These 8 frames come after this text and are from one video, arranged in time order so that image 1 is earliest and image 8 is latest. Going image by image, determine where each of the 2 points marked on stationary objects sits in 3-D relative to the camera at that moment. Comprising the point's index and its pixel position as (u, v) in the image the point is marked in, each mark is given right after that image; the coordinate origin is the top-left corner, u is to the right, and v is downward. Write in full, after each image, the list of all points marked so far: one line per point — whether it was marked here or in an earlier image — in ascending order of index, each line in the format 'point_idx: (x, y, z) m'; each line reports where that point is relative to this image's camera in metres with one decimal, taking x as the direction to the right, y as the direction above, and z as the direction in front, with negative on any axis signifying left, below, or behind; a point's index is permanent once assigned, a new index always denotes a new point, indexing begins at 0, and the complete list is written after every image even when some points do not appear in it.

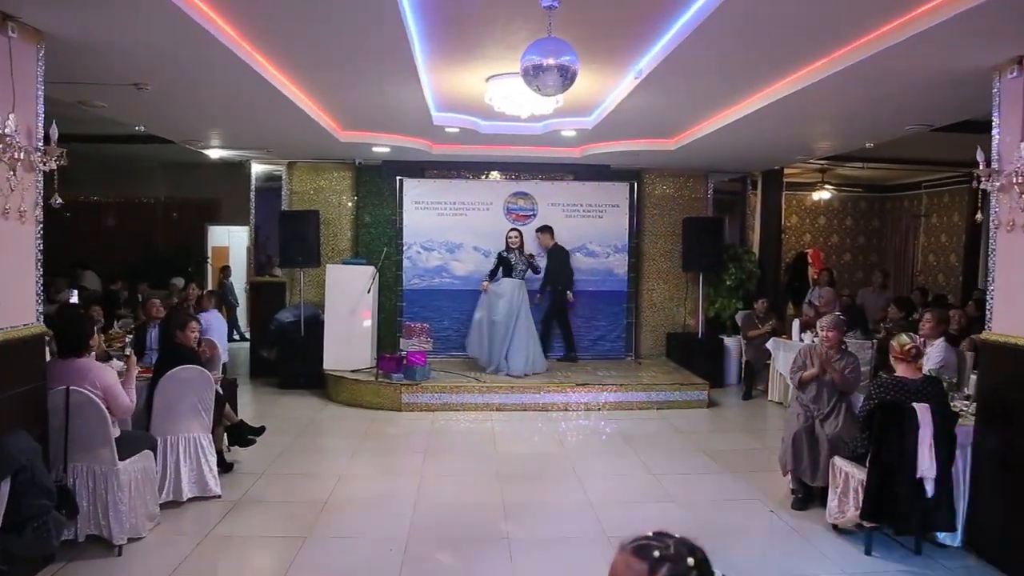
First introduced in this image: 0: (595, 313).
0: (+0.9, -0.3, +8.6) m
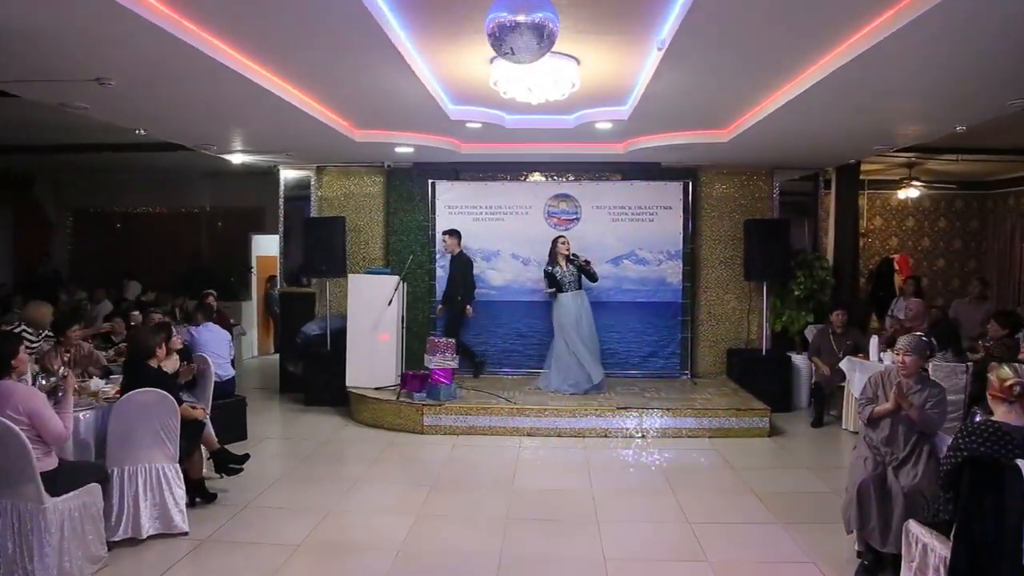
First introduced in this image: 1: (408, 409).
0: (+1.3, -0.4, +7.8) m
1: (-0.9, -1.0, +6.6) m
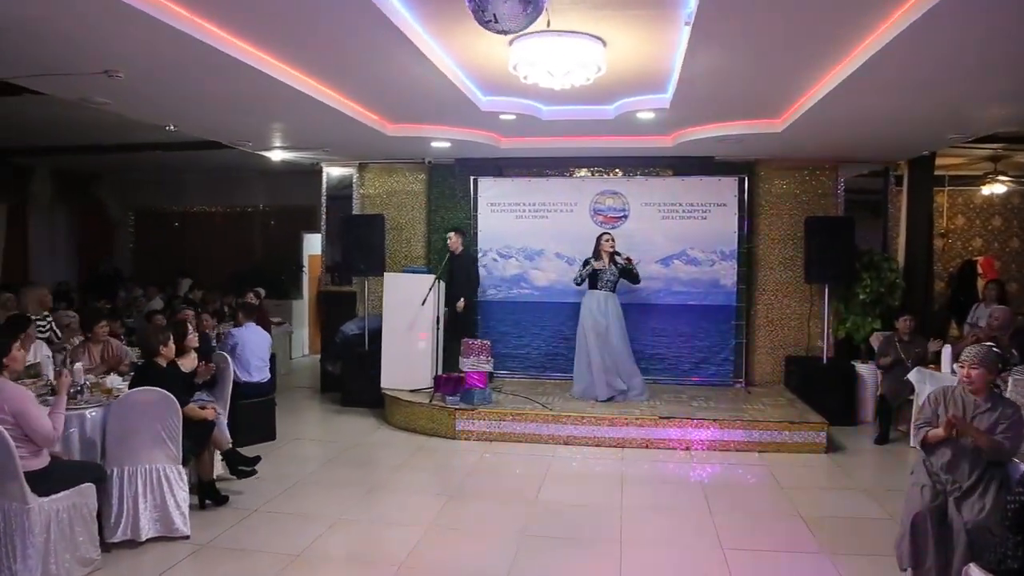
0: (+1.7, -0.4, +7.3) m
1: (-0.6, -1.0, +6.3) m
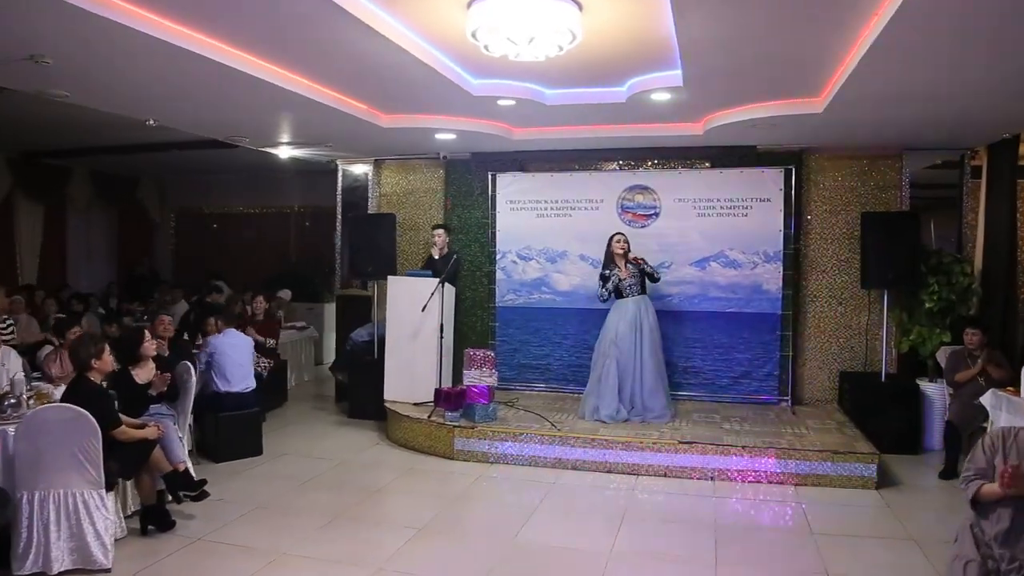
0: (+1.9, -0.4, +6.5) m
1: (-0.5, -1.1, +5.8) m
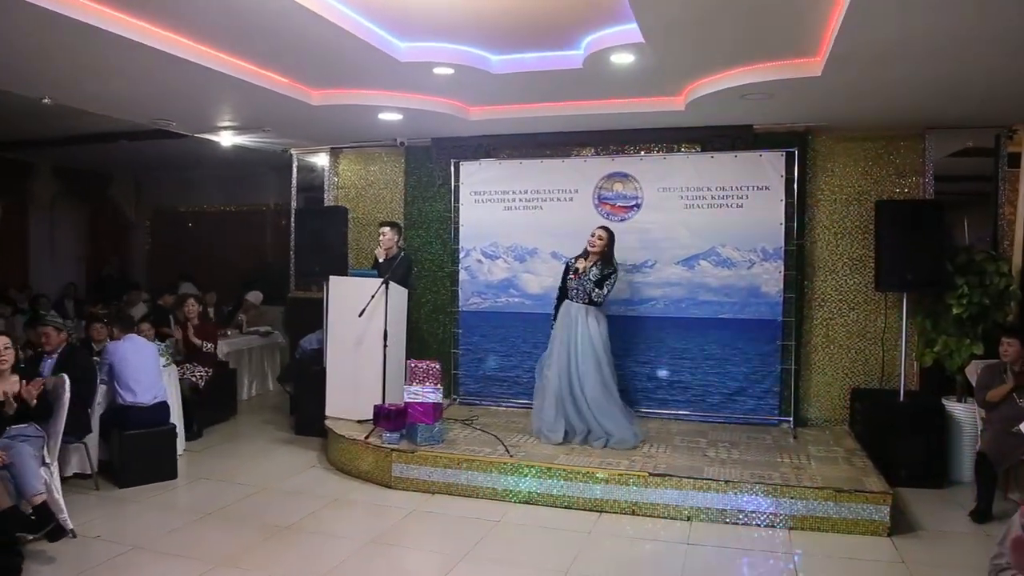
0: (+1.6, -0.5, +5.6) m
1: (-0.9, -1.1, +5.0) m
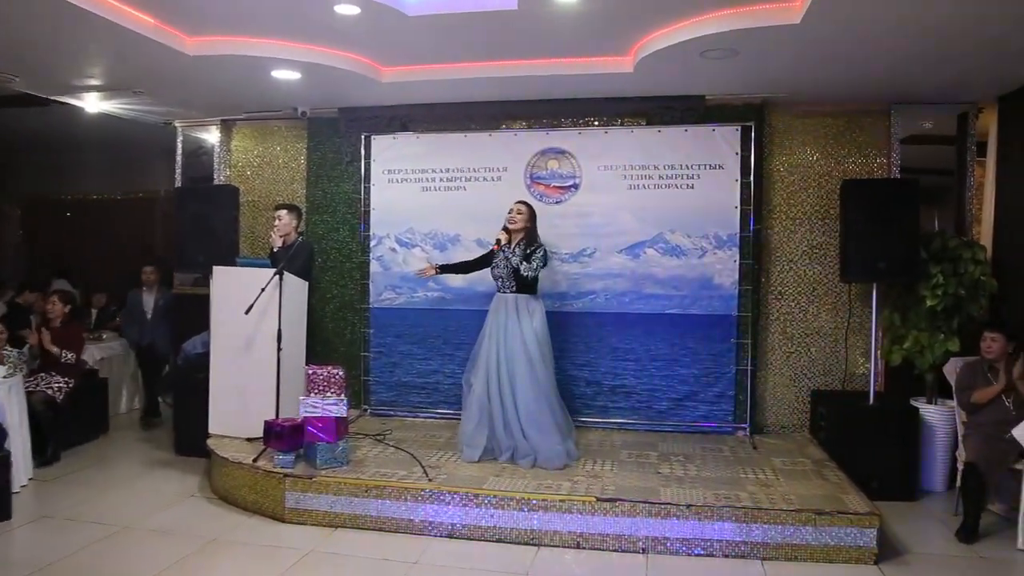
0: (+1.1, -0.4, +5.0) m
1: (-1.3, -1.0, +4.1) m
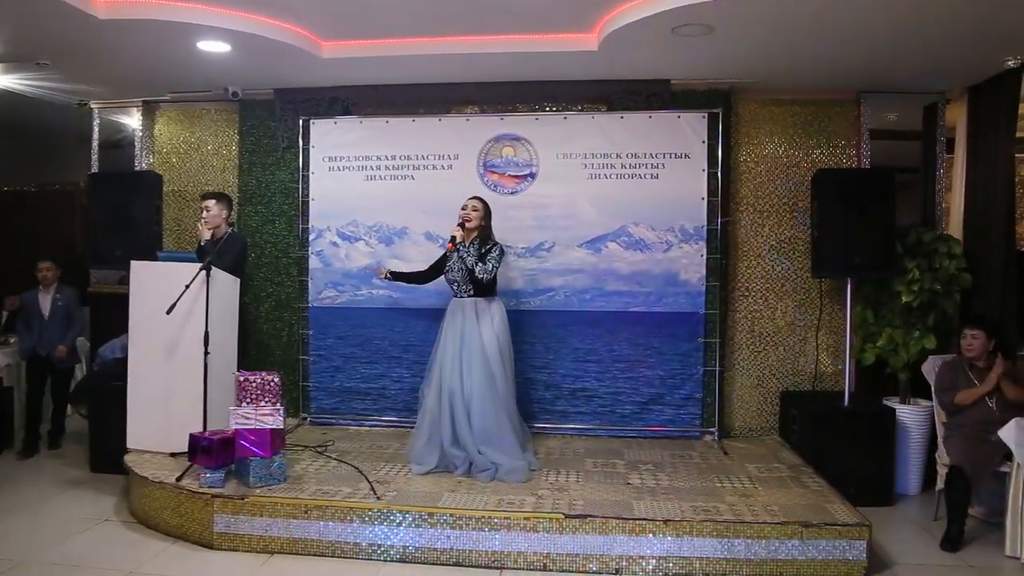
0: (+0.8, -0.4, +4.7) m
1: (-1.5, -1.0, +3.6) m
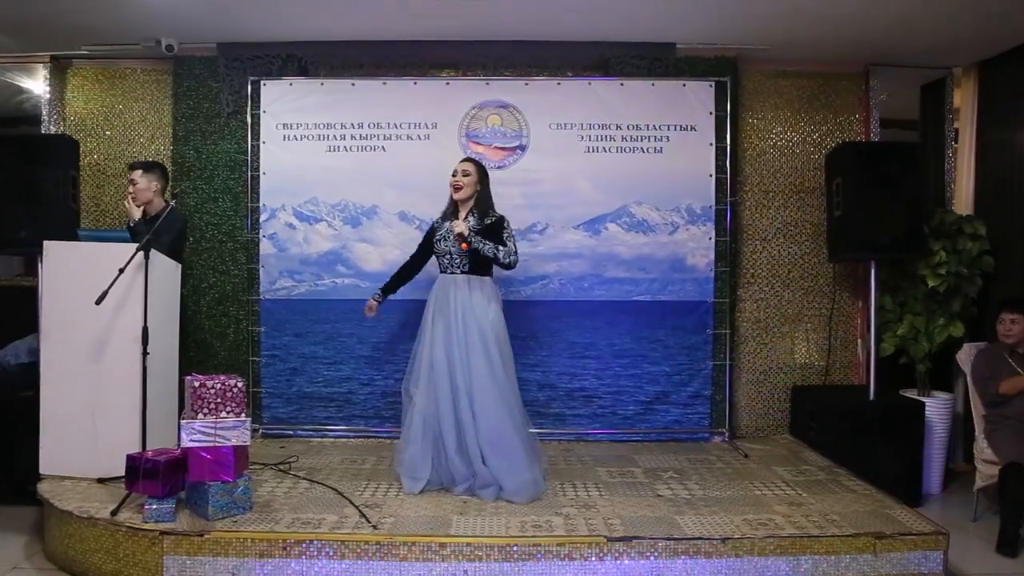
0: (+0.7, -0.3, +4.2) m
1: (-1.4, -0.9, +2.9) m
